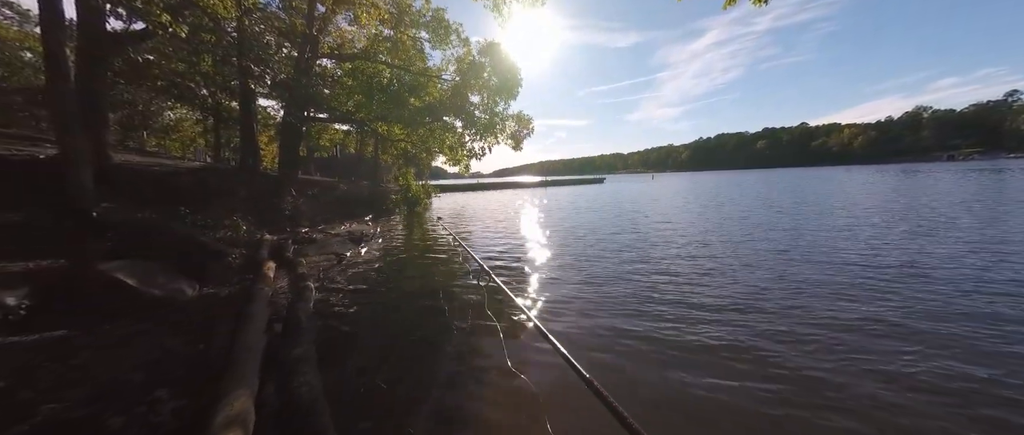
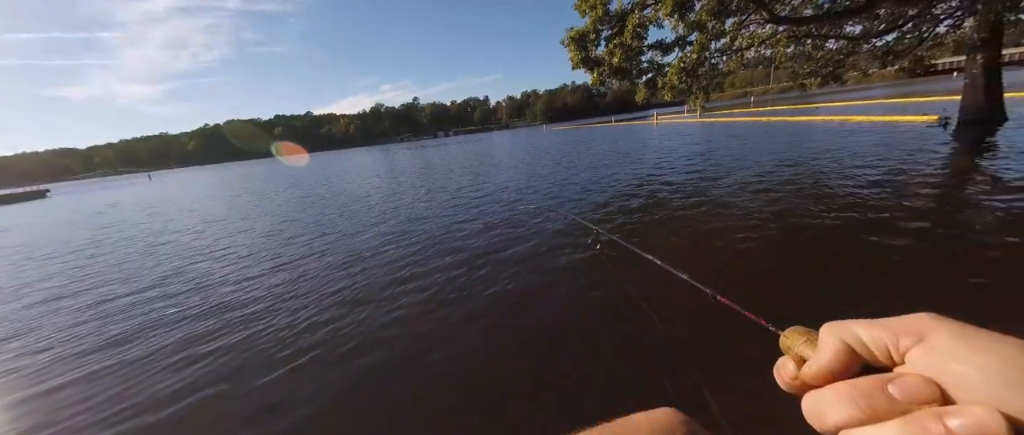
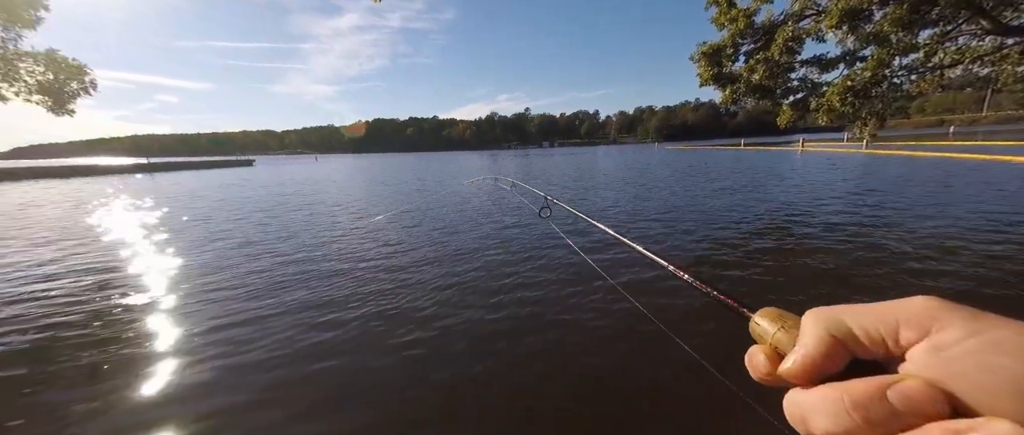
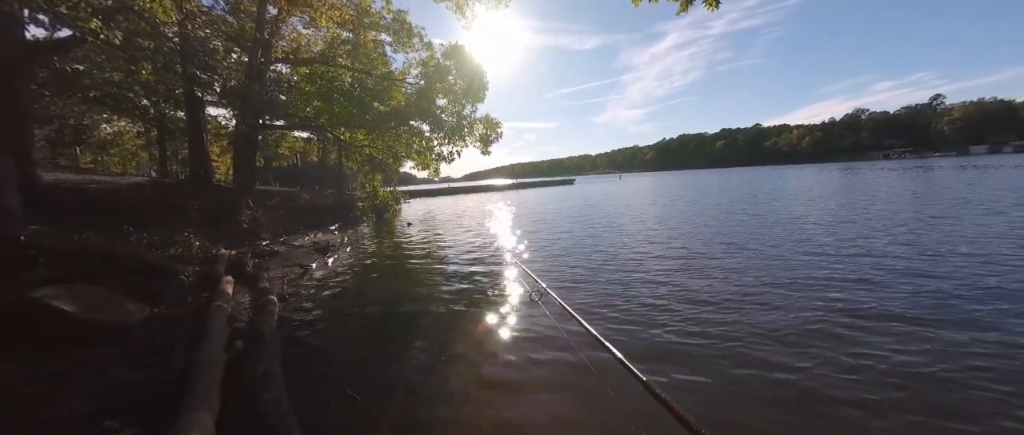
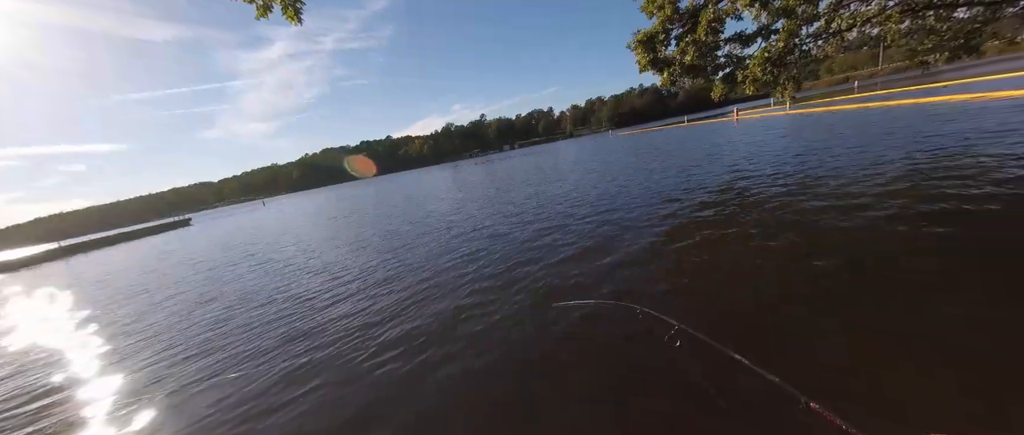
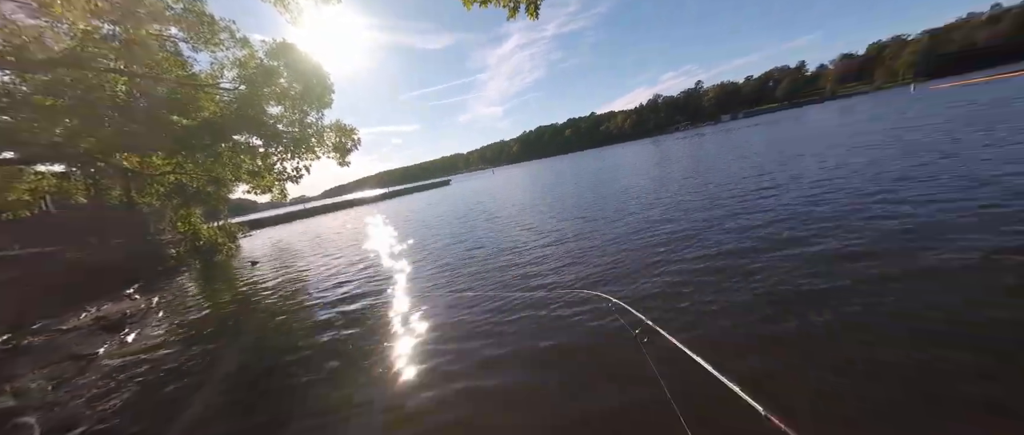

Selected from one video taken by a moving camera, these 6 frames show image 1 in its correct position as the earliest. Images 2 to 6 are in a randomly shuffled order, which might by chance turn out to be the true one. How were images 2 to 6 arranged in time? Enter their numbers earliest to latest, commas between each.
4, 6, 5, 2, 3
